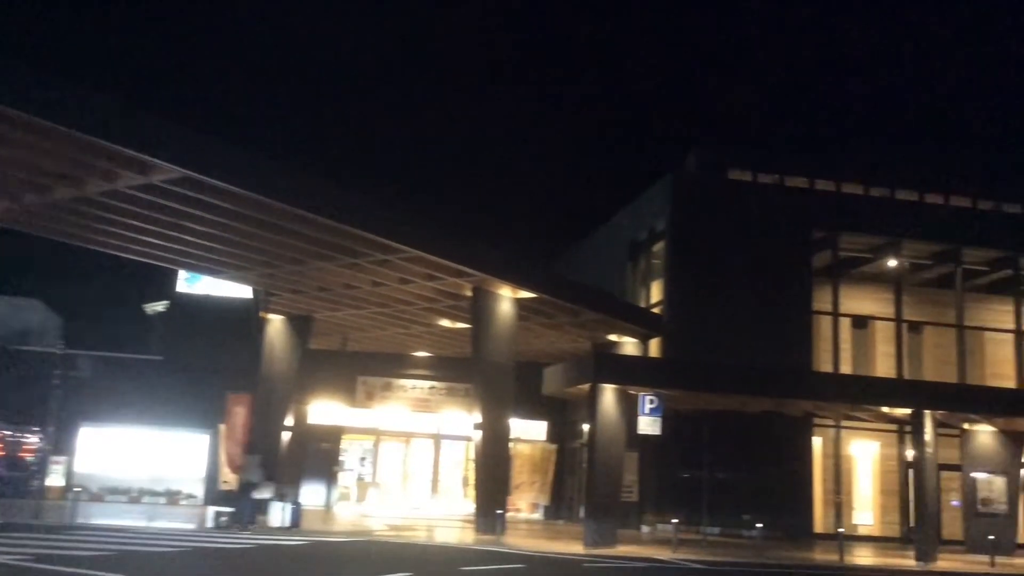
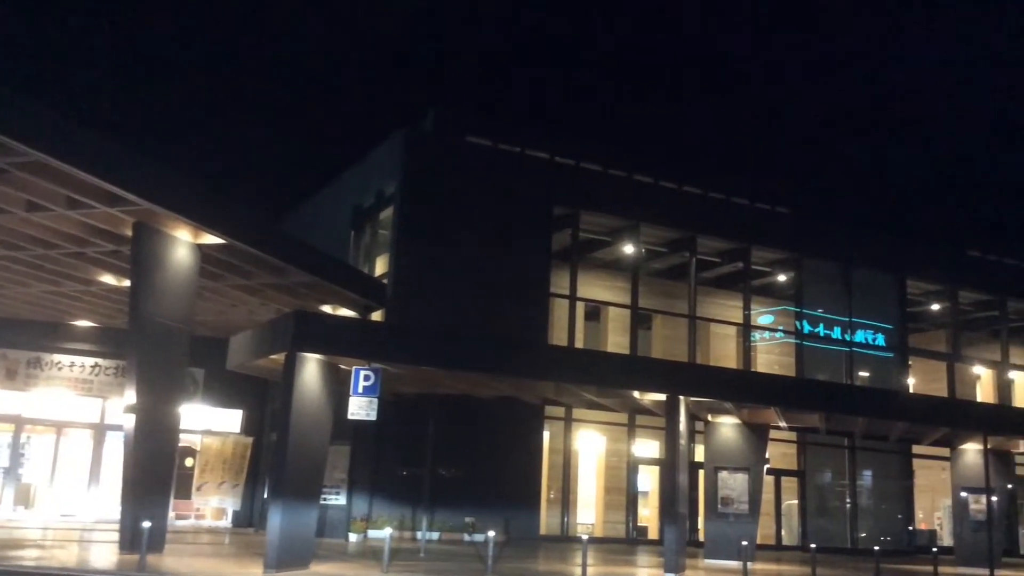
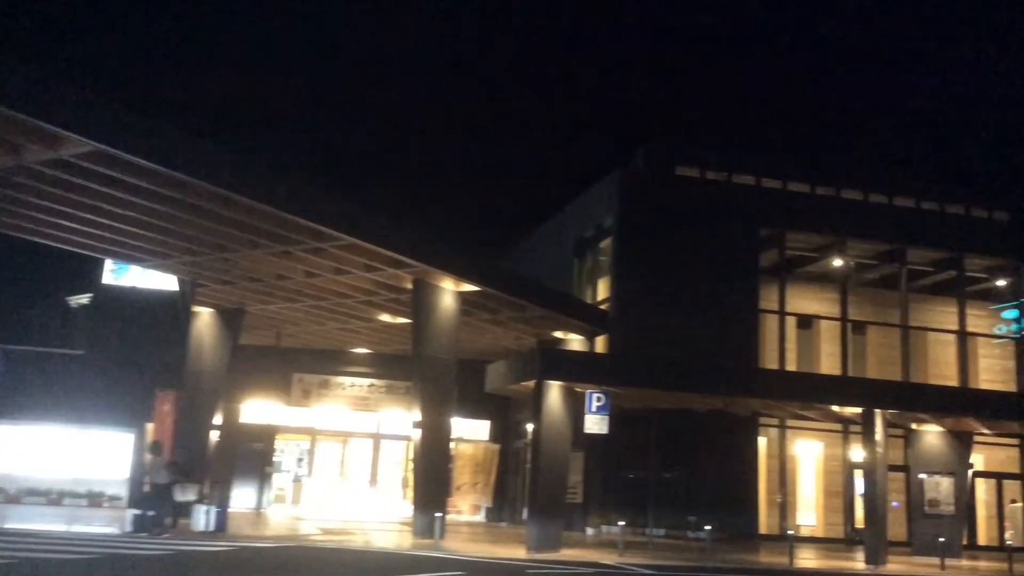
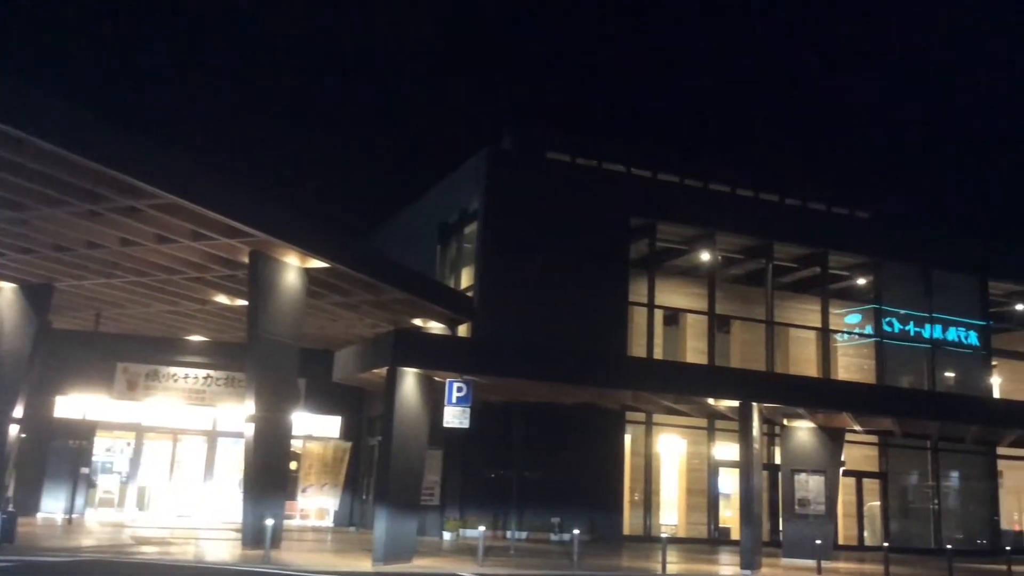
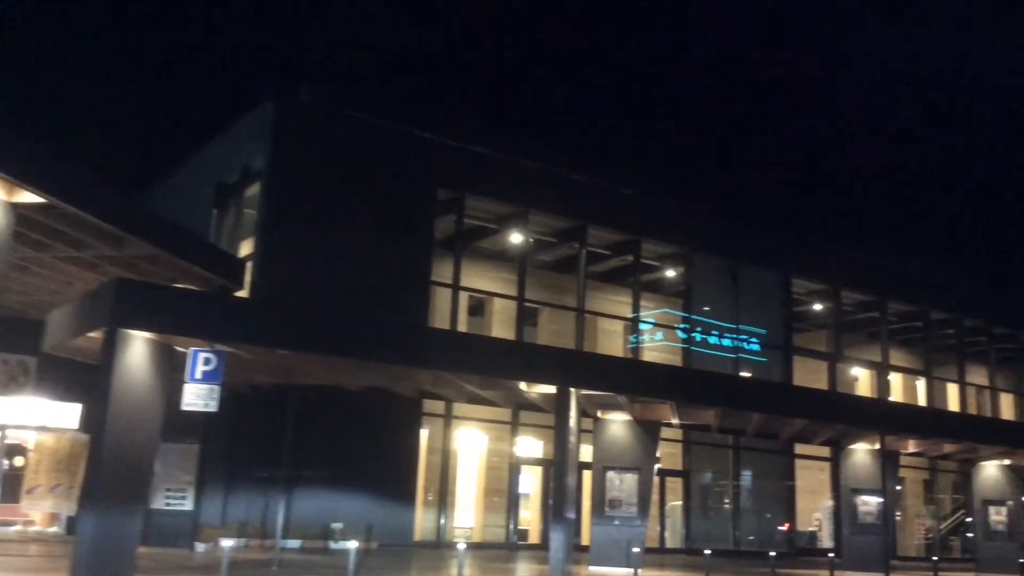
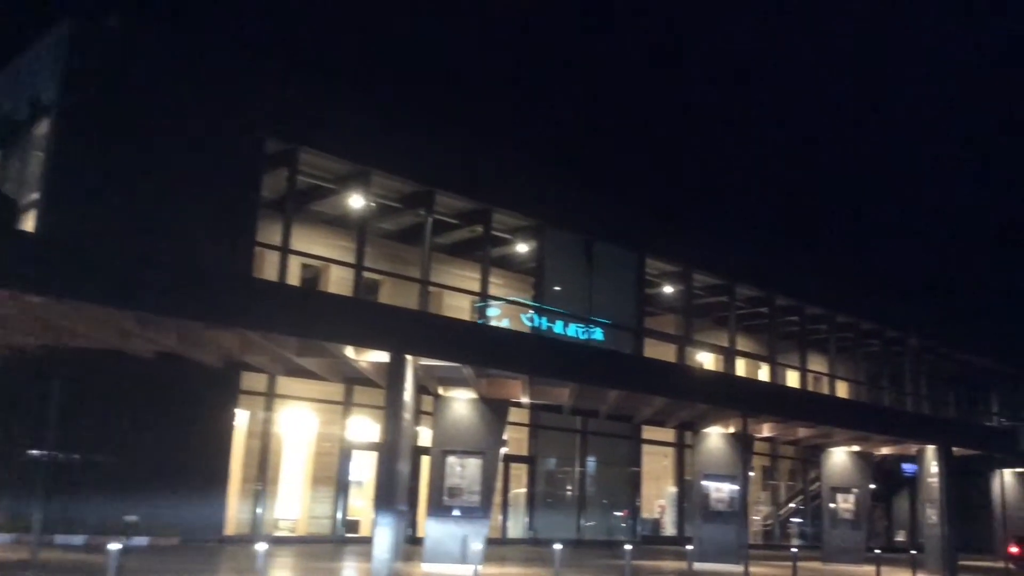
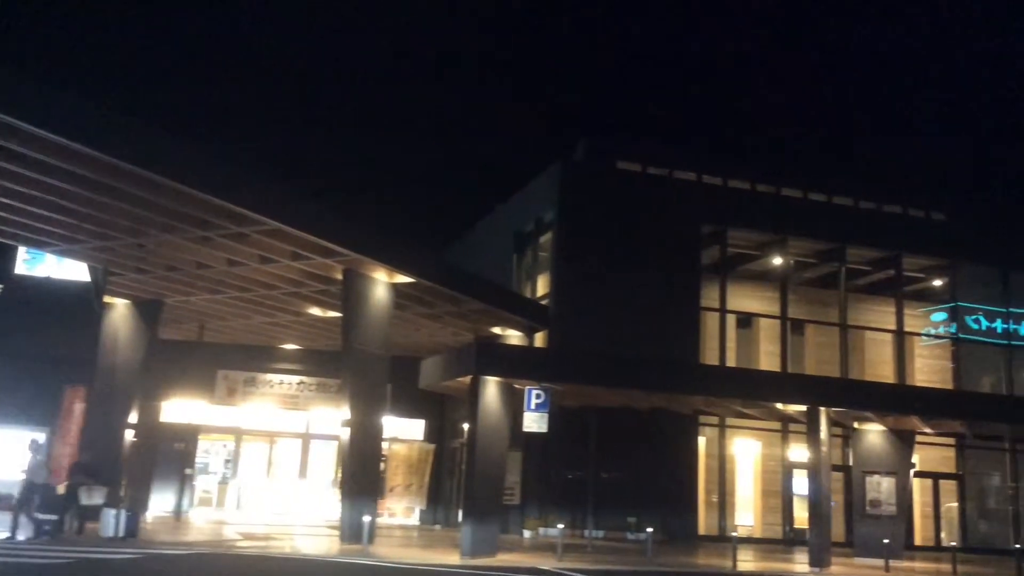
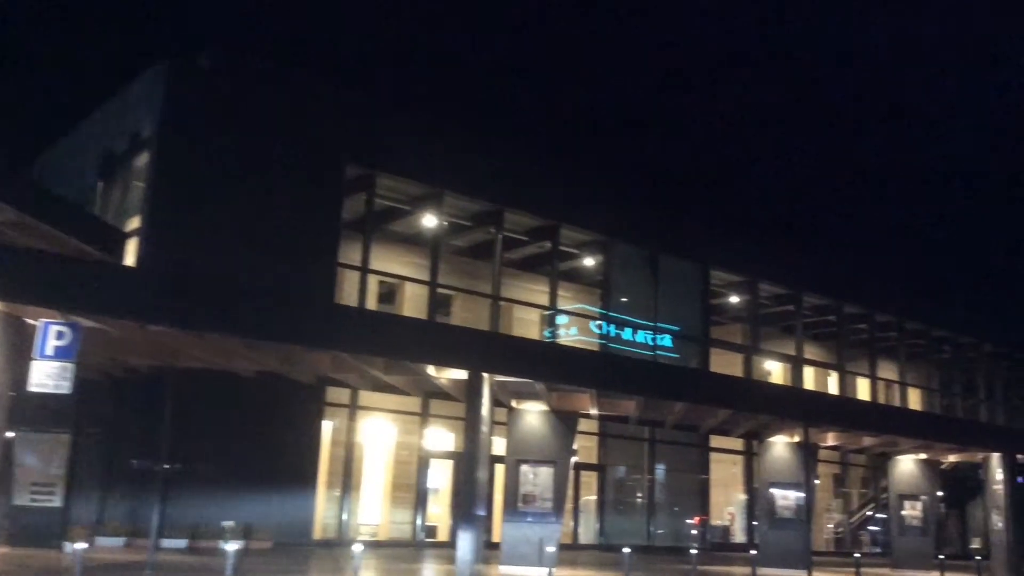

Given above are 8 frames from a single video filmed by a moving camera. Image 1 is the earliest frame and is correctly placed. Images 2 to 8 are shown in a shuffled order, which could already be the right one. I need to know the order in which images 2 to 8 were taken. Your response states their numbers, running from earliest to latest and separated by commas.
3, 7, 4, 2, 5, 8, 6
